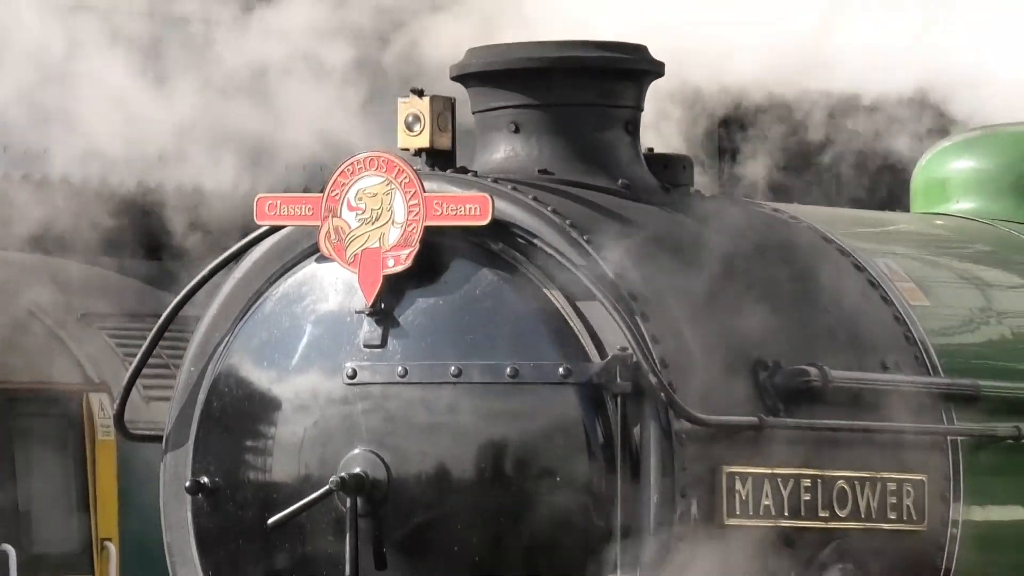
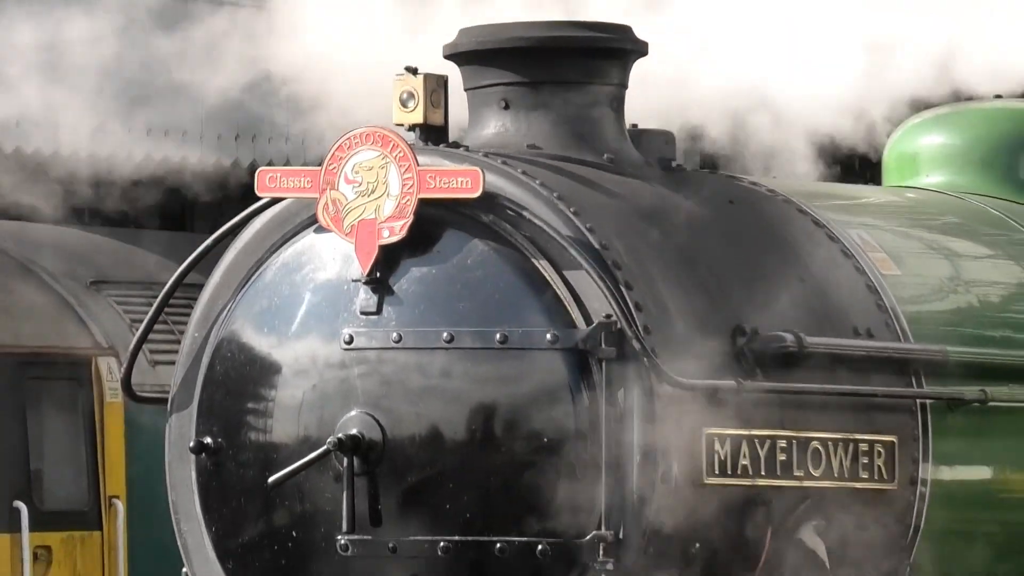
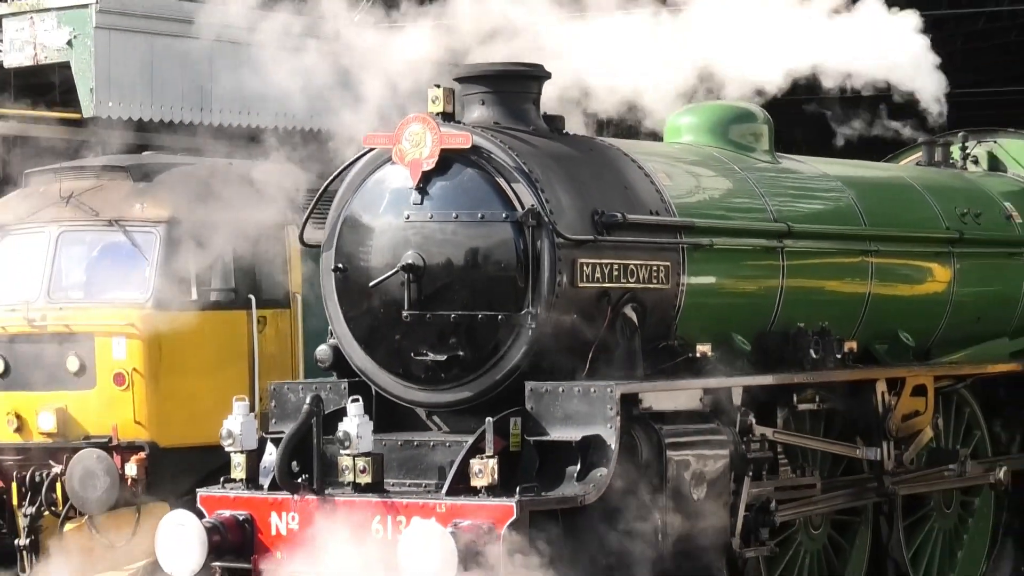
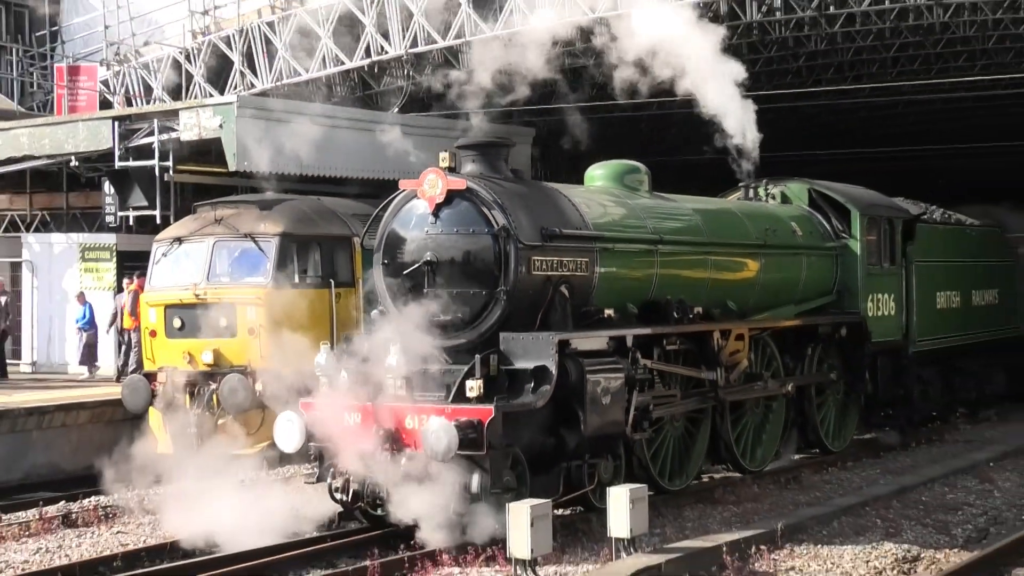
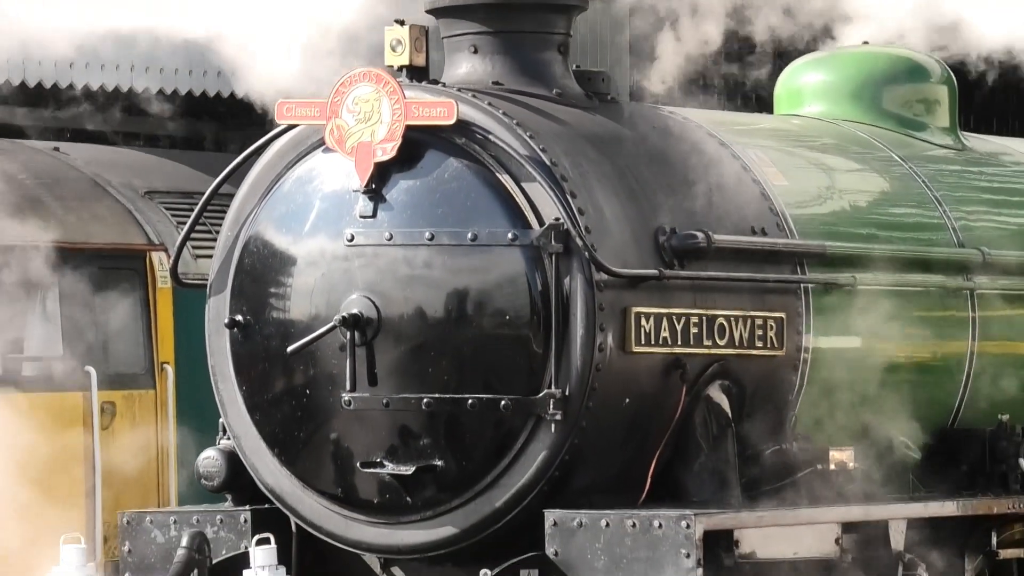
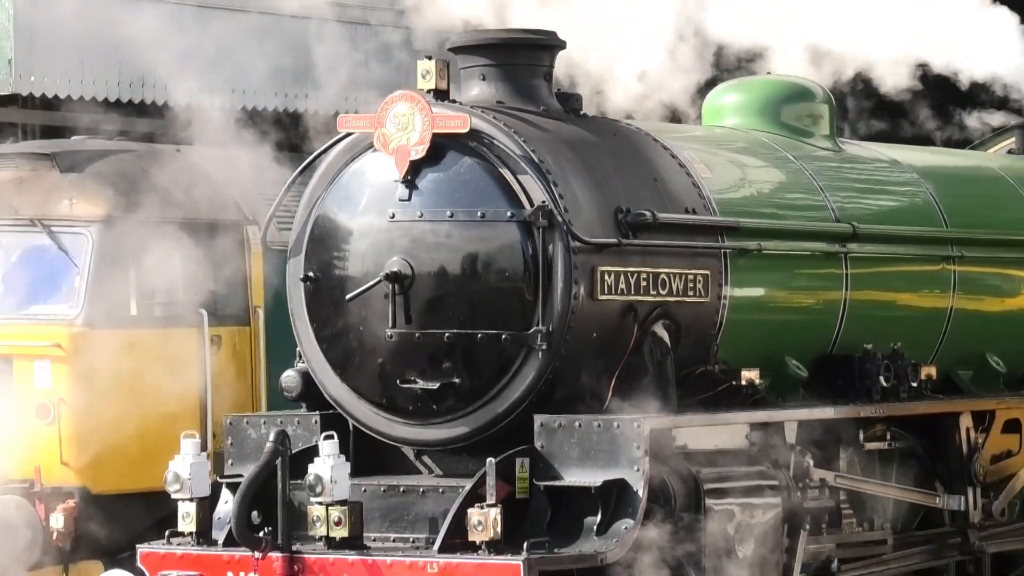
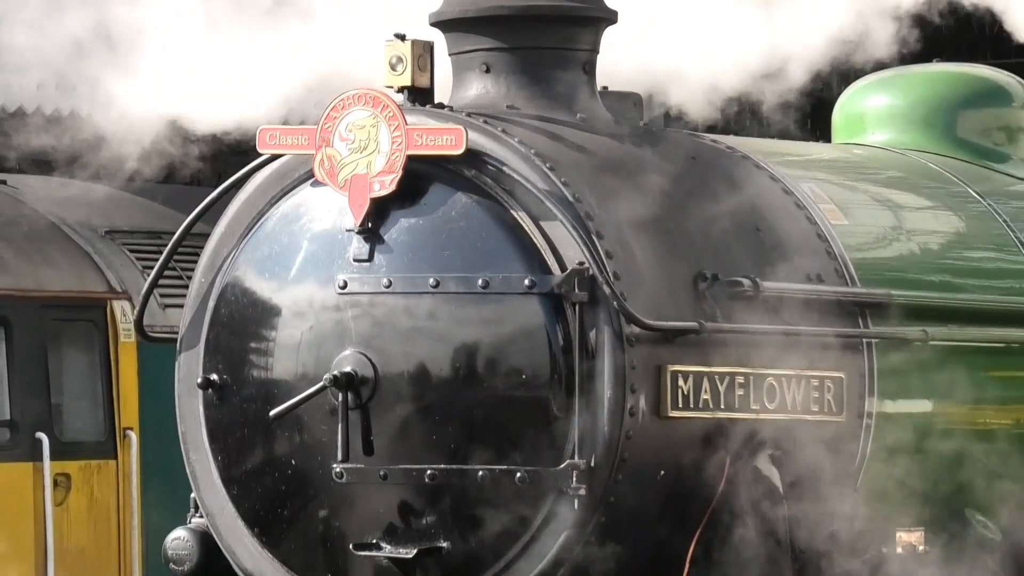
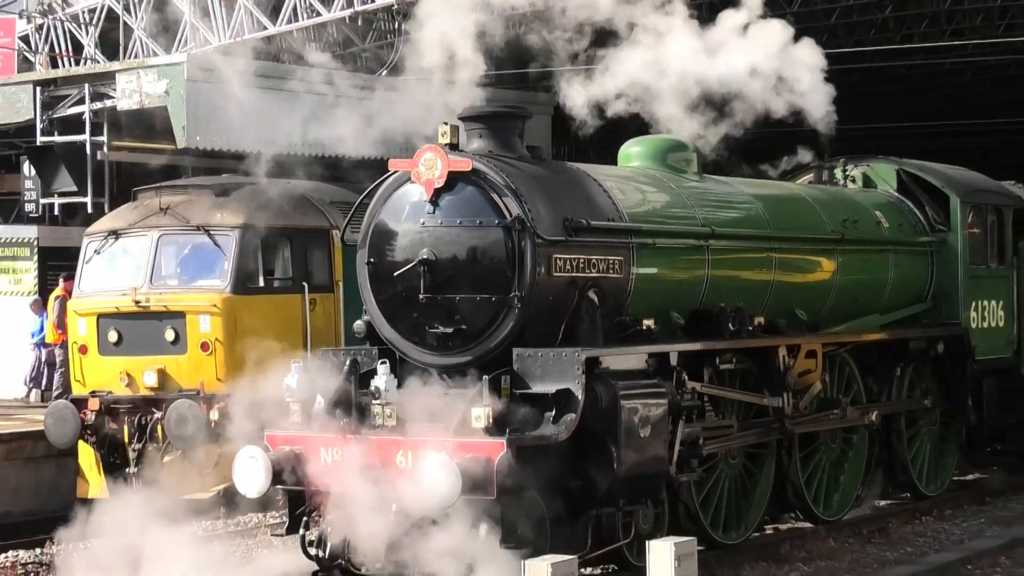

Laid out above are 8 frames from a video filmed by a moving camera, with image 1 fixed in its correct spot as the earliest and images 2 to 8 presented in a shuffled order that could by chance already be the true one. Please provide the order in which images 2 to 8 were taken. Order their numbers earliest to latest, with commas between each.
2, 7, 5, 6, 3, 8, 4
